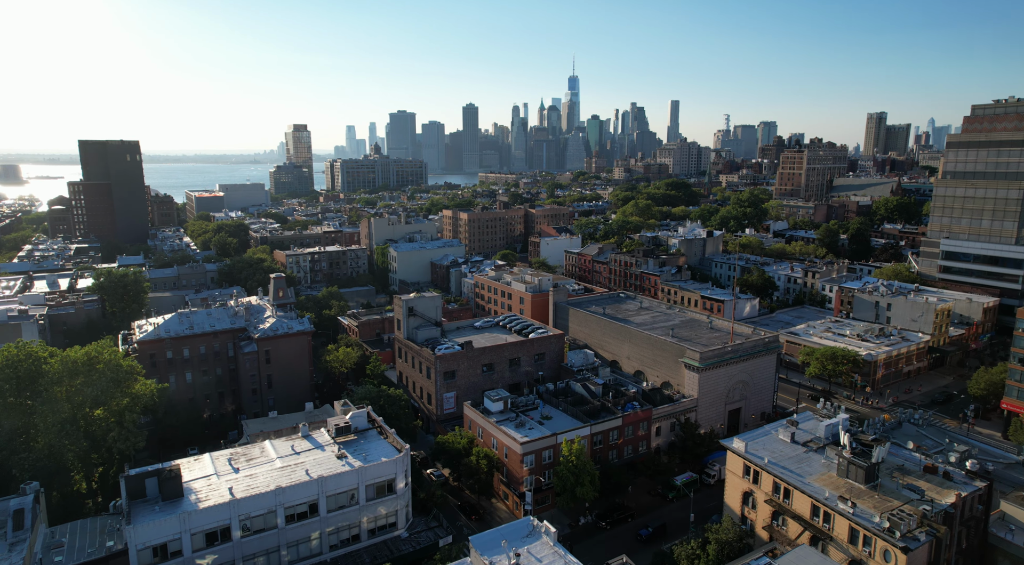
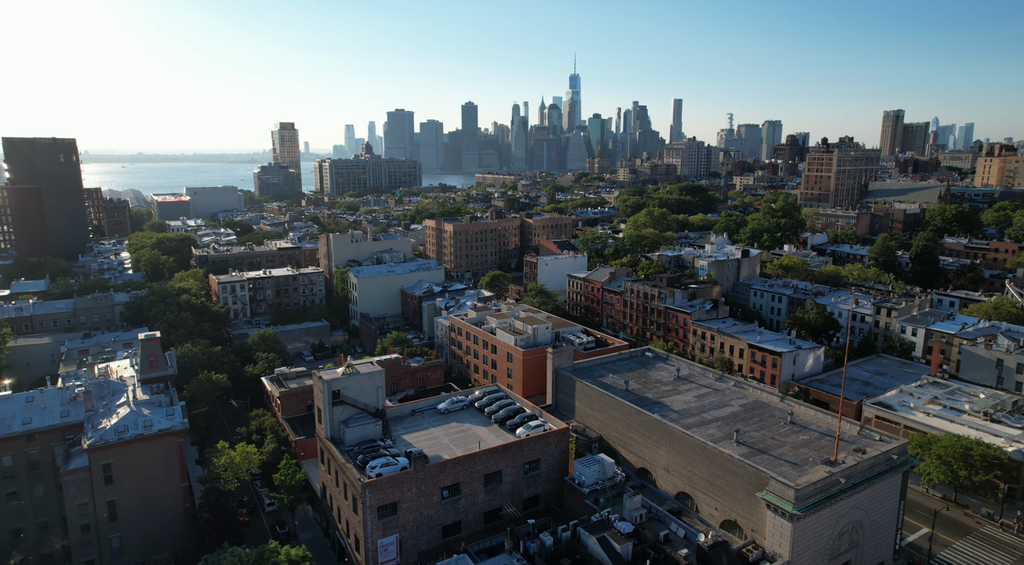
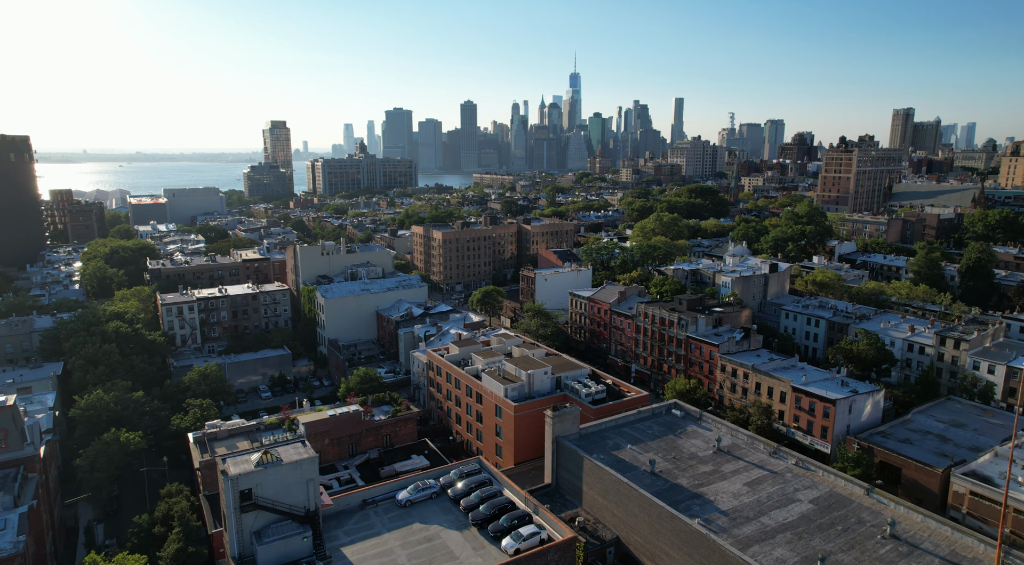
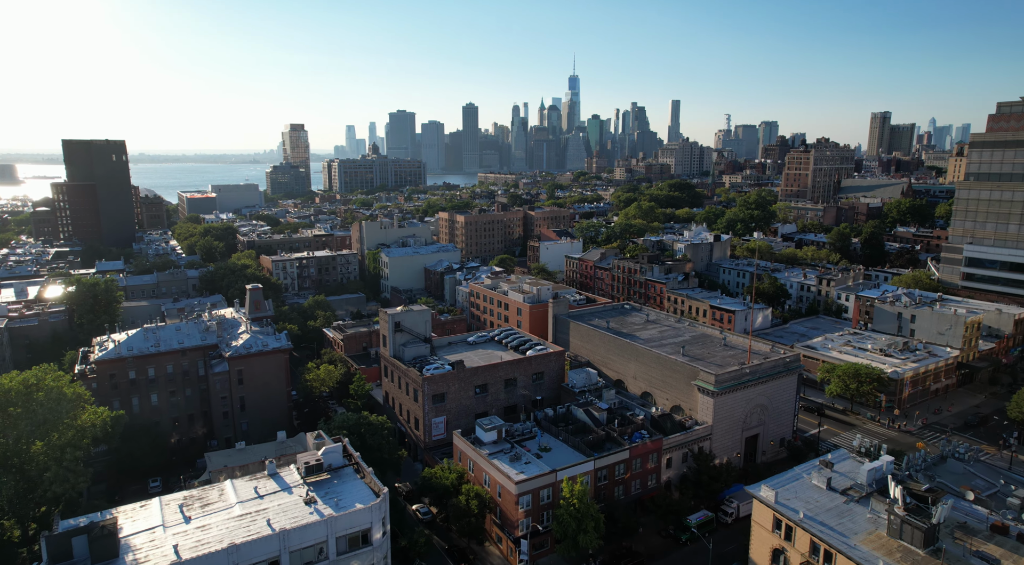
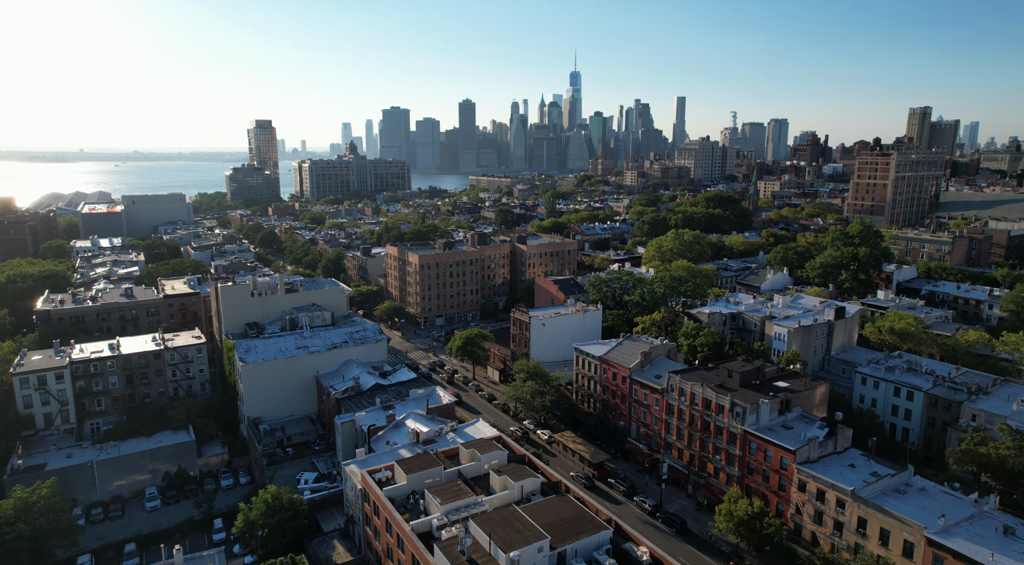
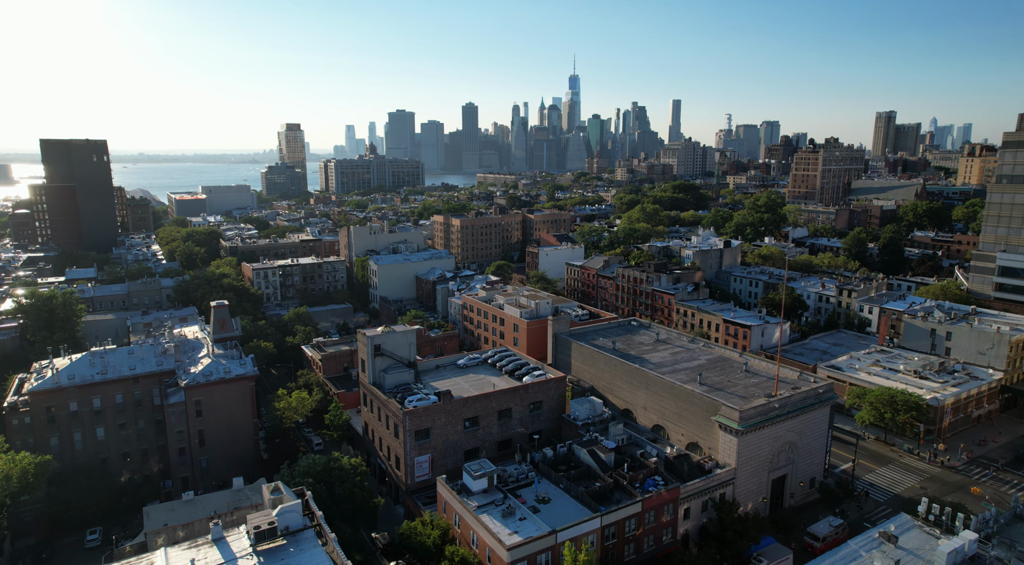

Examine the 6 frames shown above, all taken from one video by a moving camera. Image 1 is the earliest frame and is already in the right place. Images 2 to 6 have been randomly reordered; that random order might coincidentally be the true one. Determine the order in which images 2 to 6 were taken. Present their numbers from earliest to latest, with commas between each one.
4, 6, 2, 3, 5
